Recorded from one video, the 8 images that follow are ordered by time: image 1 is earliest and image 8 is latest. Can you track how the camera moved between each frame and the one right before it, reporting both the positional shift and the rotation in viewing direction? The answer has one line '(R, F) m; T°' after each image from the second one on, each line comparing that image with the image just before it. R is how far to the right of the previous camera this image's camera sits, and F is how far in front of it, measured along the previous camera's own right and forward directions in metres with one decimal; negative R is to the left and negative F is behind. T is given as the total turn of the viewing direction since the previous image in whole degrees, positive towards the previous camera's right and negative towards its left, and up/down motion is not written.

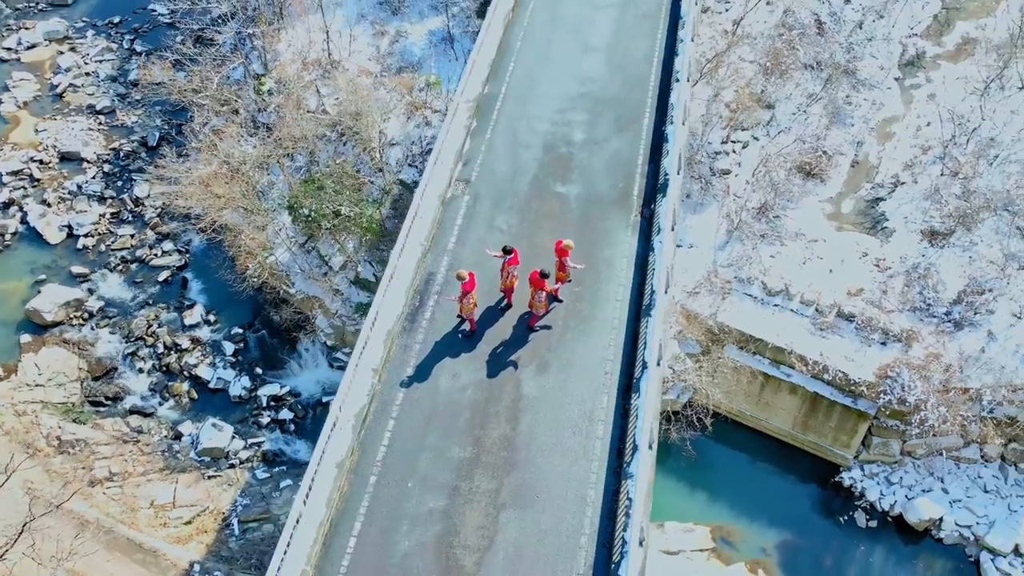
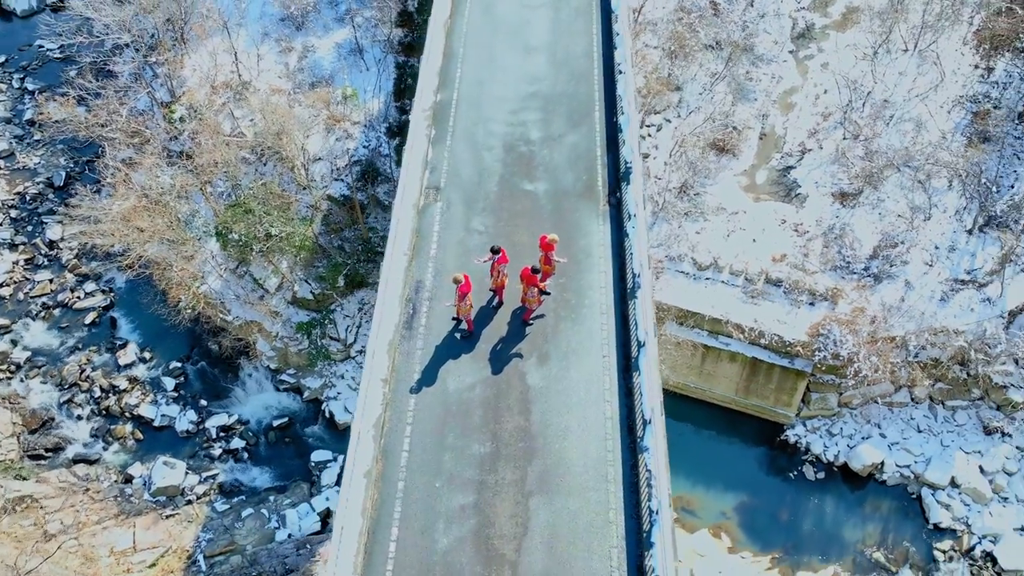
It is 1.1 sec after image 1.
(-0.8, -0.3) m; +6°
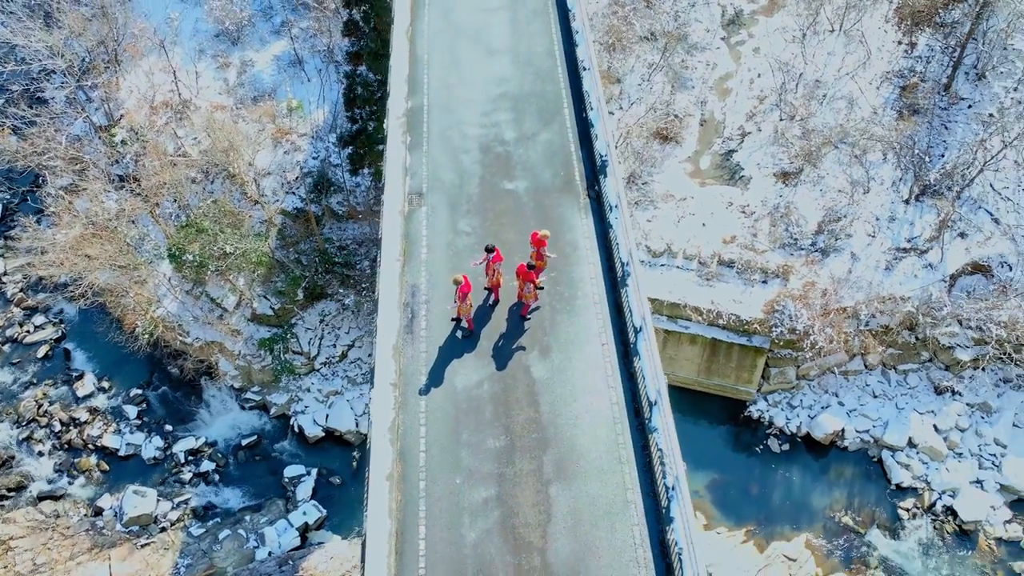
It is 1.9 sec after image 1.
(-0.6, -0.2) m; +4°
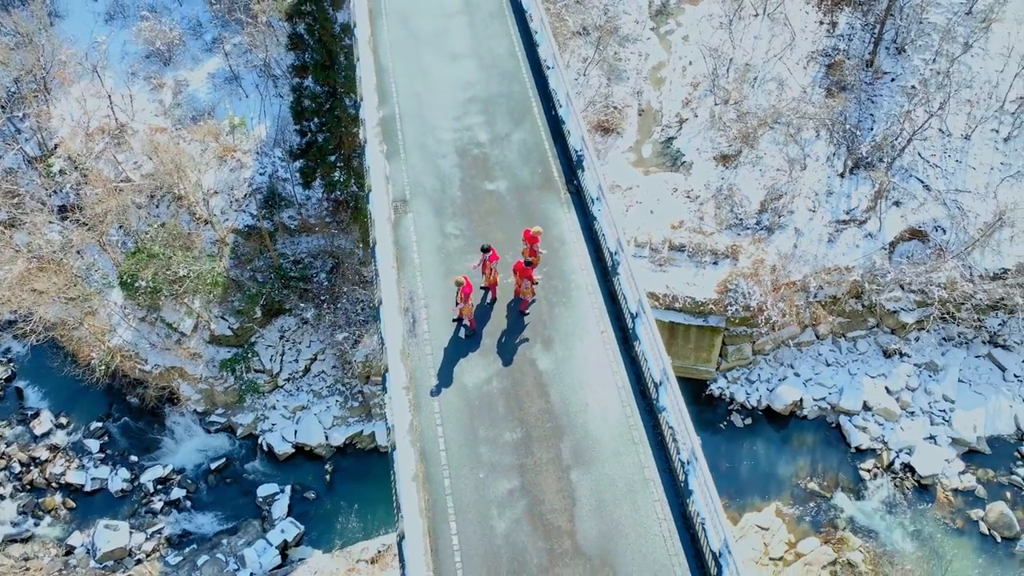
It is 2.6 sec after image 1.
(-0.6, -0.2) m; +4°
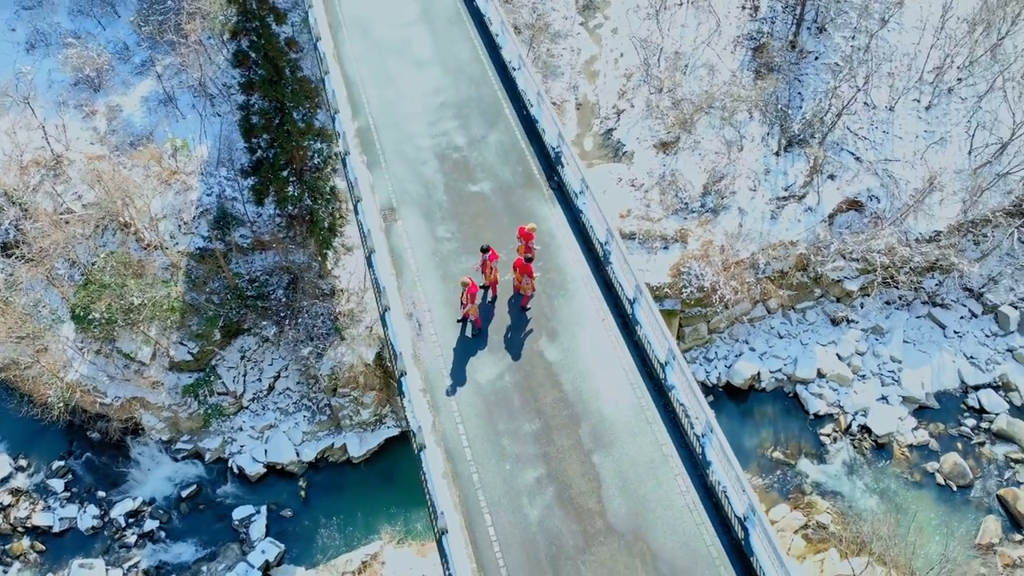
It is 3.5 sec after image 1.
(-0.7, -0.3) m; +4°
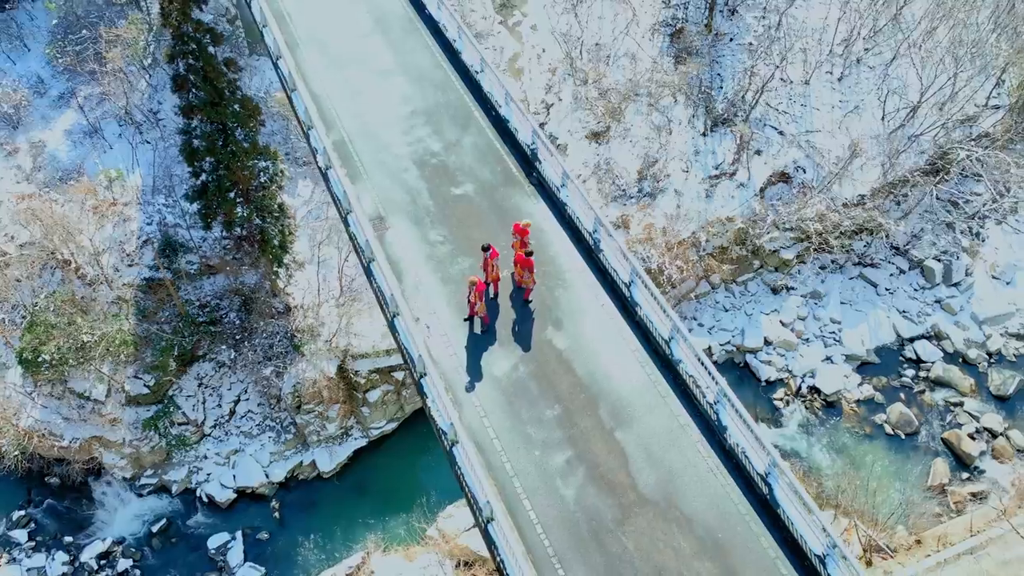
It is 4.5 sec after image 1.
(-0.9, -0.3) m; +5°
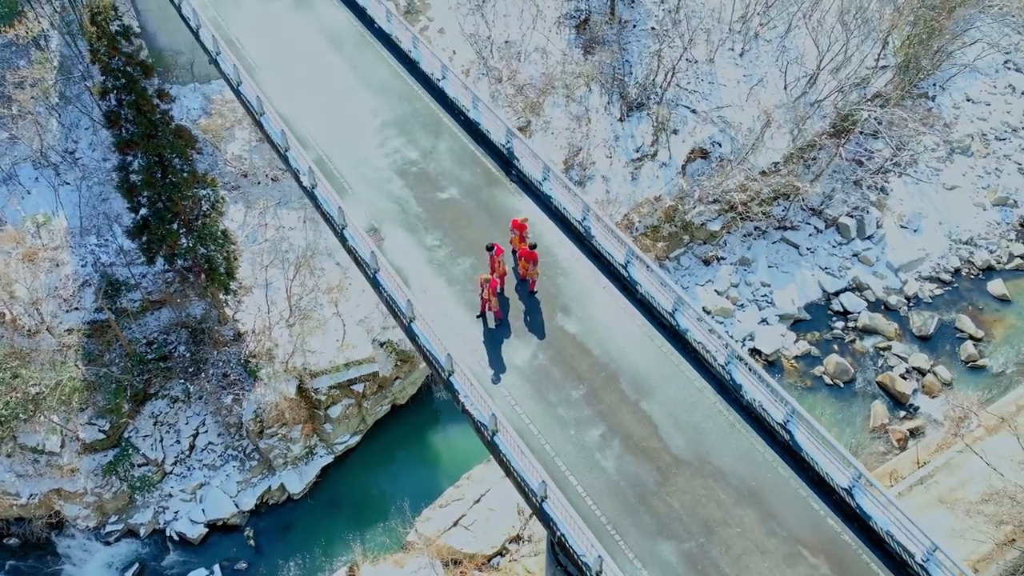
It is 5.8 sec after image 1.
(-1.1, -0.4) m; +6°
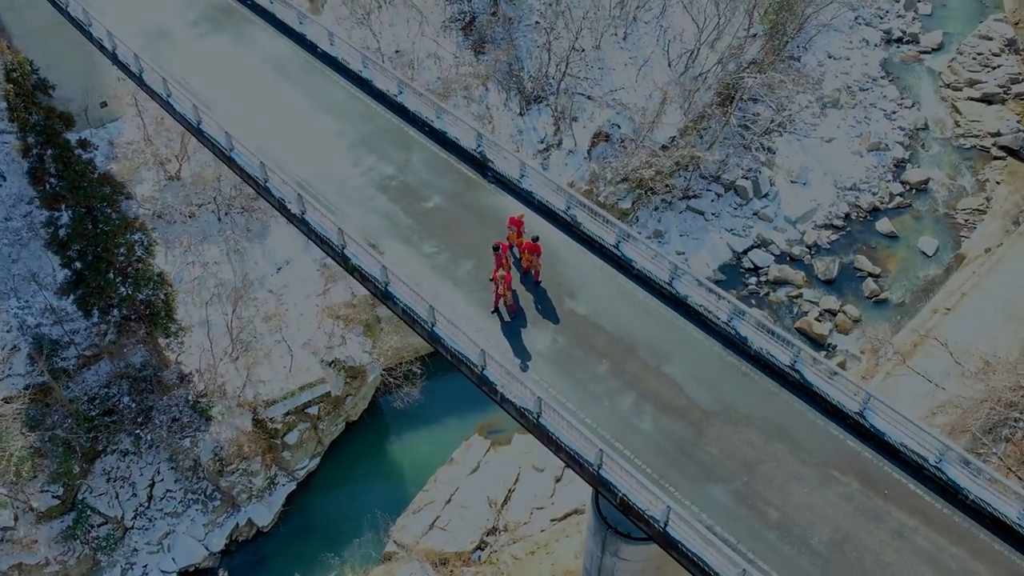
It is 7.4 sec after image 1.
(-1.5, -0.6) m; +7°
